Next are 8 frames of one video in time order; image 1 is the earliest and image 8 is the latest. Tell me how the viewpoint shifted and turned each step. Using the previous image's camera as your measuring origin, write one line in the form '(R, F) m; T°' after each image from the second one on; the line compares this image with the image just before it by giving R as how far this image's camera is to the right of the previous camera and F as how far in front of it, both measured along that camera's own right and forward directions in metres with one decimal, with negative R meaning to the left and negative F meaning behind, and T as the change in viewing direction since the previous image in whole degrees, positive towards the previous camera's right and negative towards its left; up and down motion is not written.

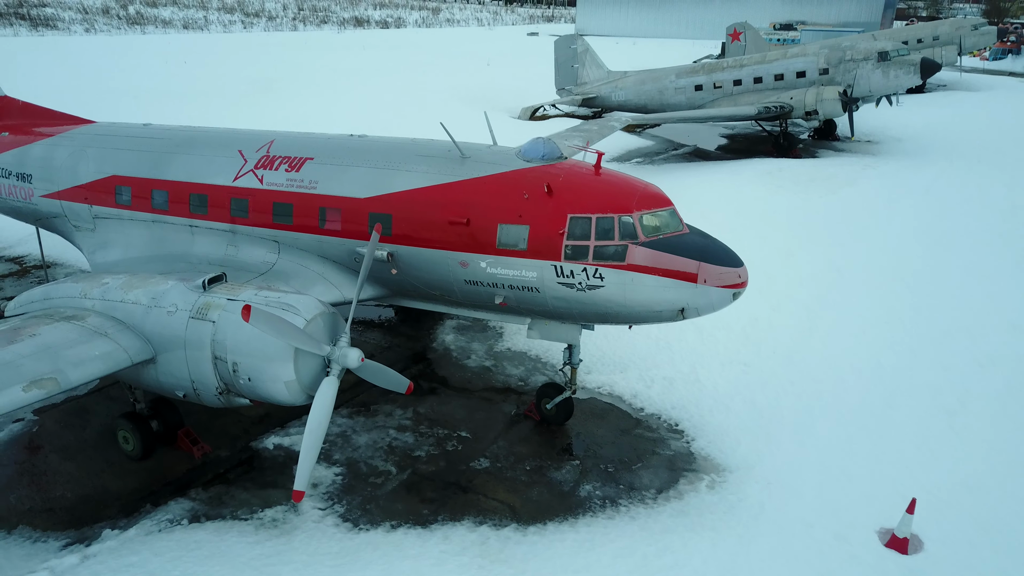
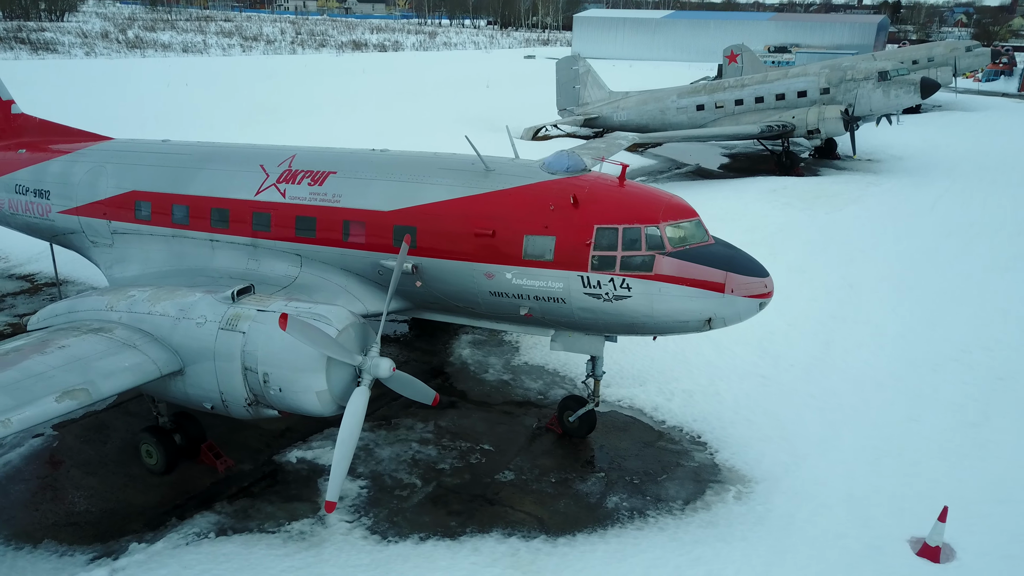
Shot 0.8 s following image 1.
(-0.3, 0.0) m; 0°
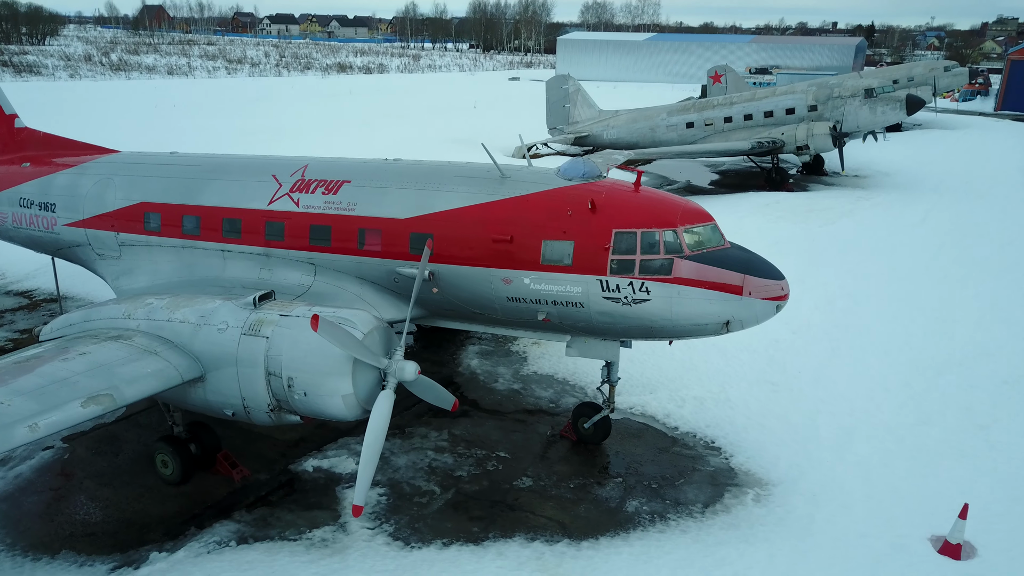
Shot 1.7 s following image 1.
(-0.4, 0.0) m; +1°
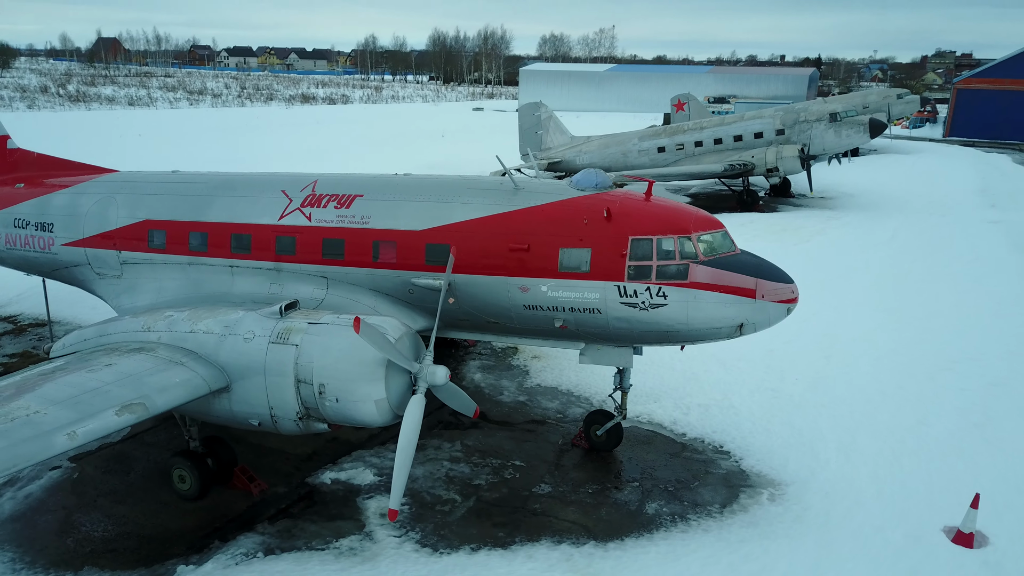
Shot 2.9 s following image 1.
(-0.6, -0.2) m; +2°
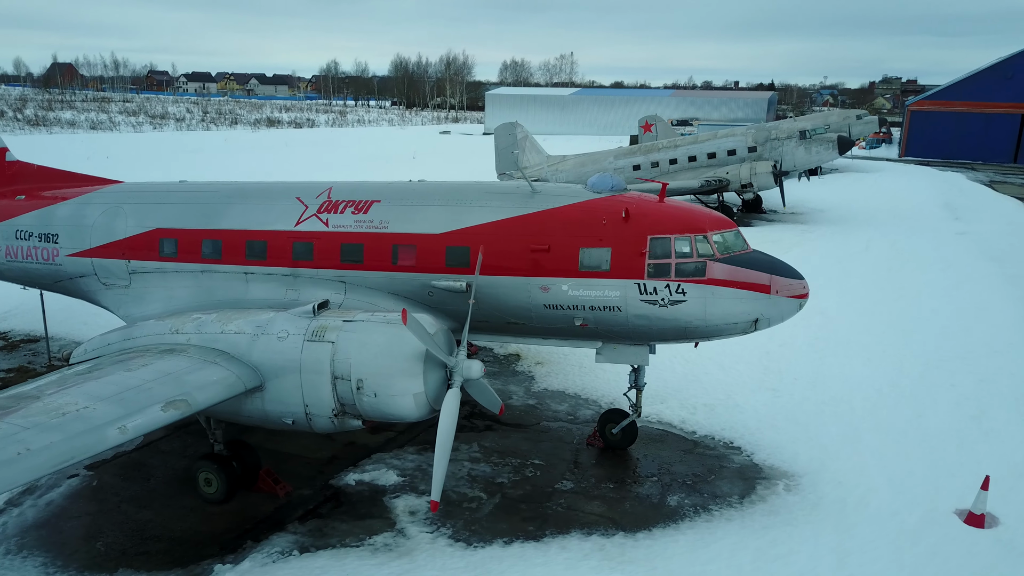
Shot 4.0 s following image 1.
(-0.7, -0.2) m; +2°
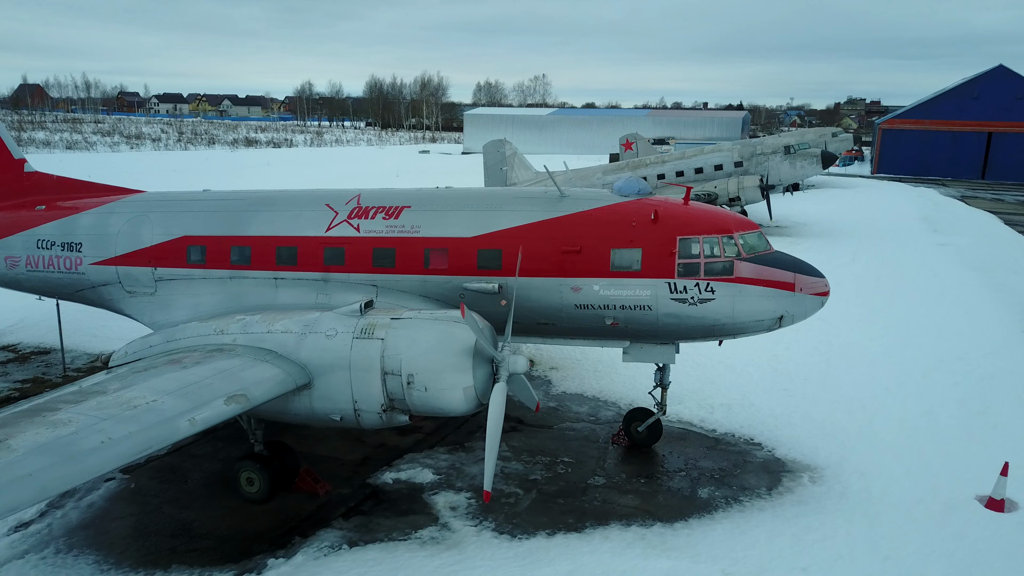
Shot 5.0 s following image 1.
(-0.7, -0.3) m; +1°
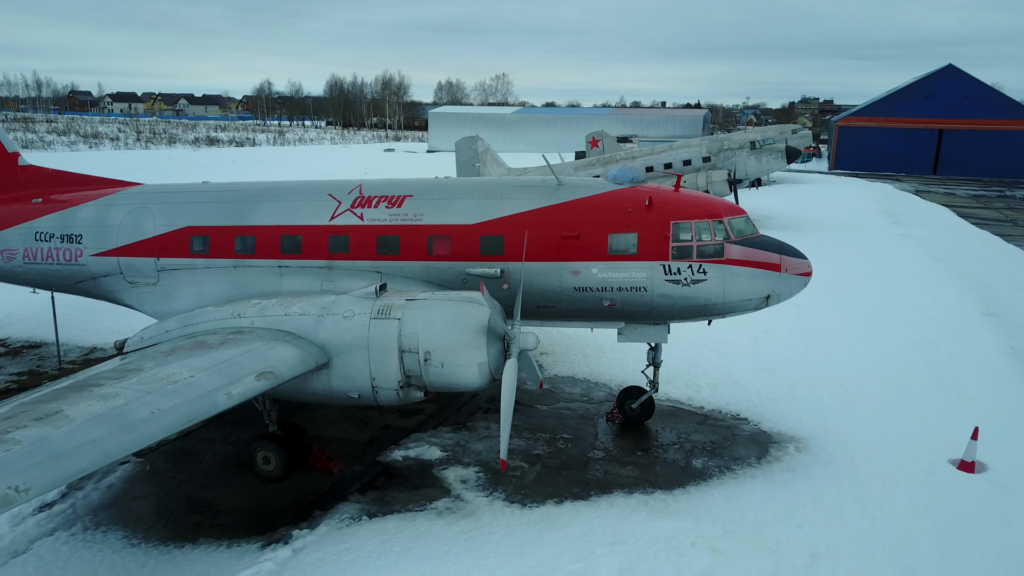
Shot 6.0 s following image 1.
(-0.5, -0.5) m; +2°
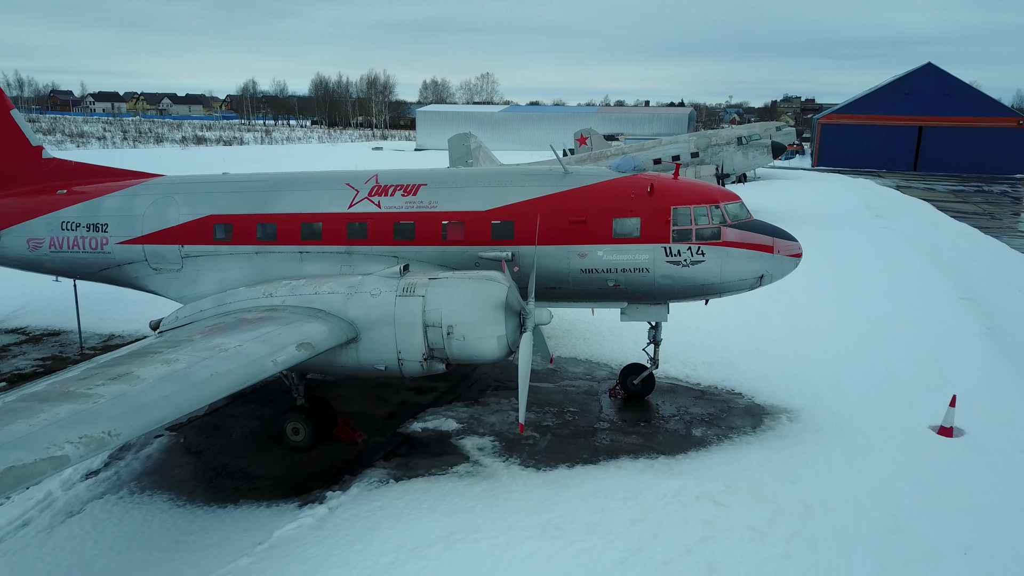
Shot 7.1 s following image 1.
(-0.3, -0.7) m; +1°
